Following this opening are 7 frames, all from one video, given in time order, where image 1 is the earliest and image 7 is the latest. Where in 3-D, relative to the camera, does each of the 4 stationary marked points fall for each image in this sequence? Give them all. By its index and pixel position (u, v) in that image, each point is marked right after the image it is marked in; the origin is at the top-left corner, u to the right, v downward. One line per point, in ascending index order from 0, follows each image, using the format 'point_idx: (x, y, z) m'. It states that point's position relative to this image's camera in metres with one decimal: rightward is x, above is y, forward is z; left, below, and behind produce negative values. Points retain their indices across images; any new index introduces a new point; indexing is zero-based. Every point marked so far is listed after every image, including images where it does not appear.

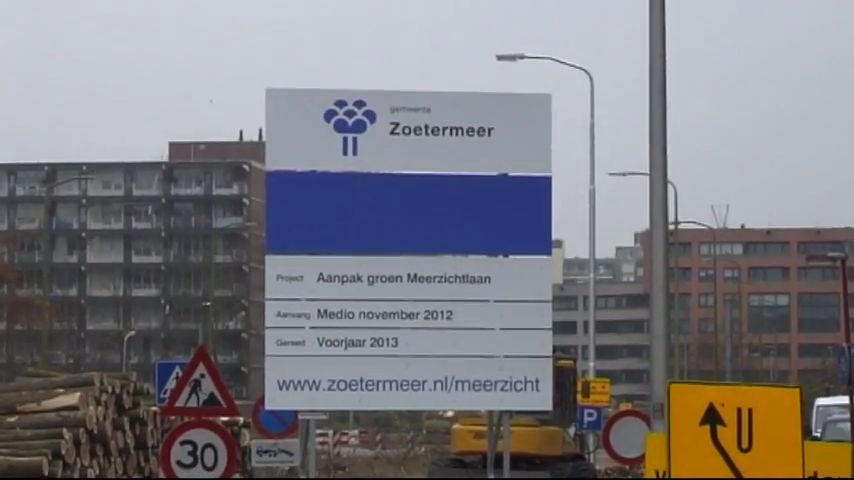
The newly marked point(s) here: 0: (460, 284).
0: (+0.2, -0.2, +12.7) m
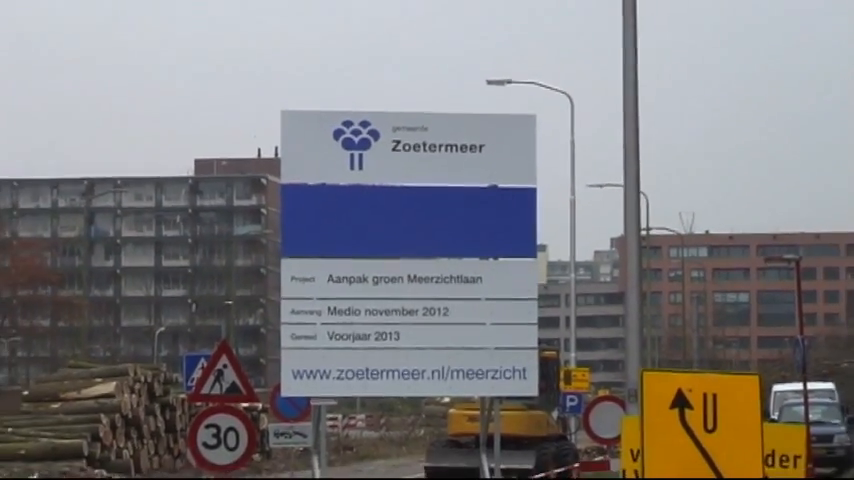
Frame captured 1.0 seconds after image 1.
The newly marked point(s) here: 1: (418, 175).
0: (+0.2, -0.3, +14.2) m
1: (-0.1, +0.4, +14.1) m
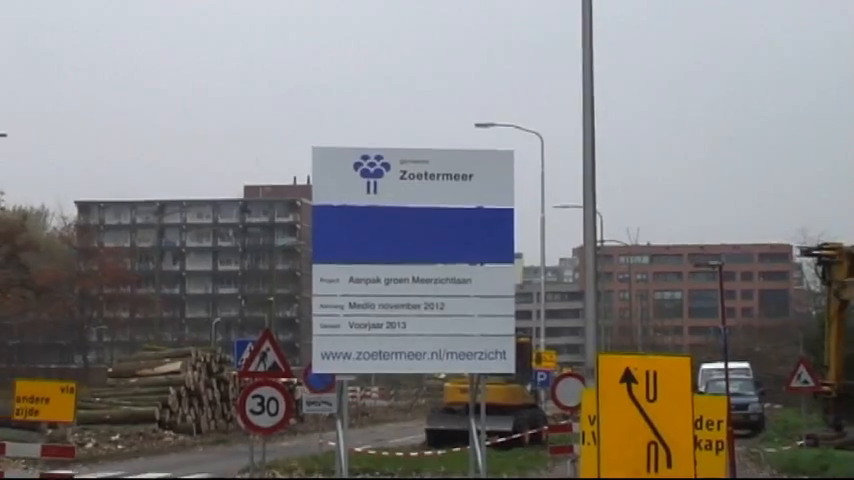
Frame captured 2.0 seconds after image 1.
0: (+0.2, -0.3, +17.9) m
1: (-0.1, +0.3, +17.8) m
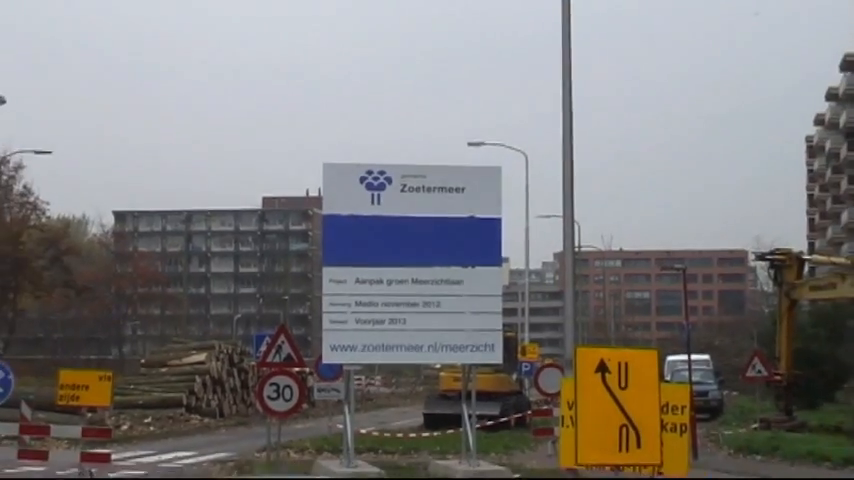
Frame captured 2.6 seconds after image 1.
0: (+0.1, -0.4, +20.2) m
1: (-0.1, +0.3, +20.1) m
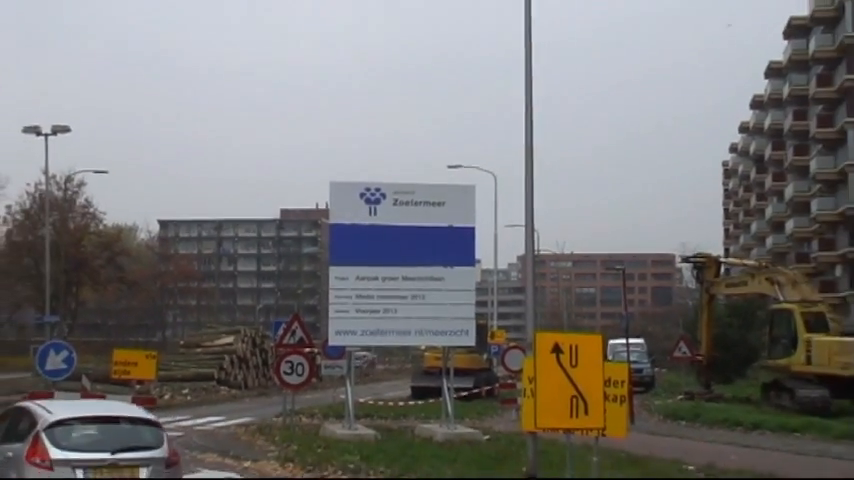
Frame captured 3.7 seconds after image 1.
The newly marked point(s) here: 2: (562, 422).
0: (0.0, -0.4, +24.7) m
1: (-0.2, +0.2, +24.6) m
2: (+1.0, -1.2, +13.2) m
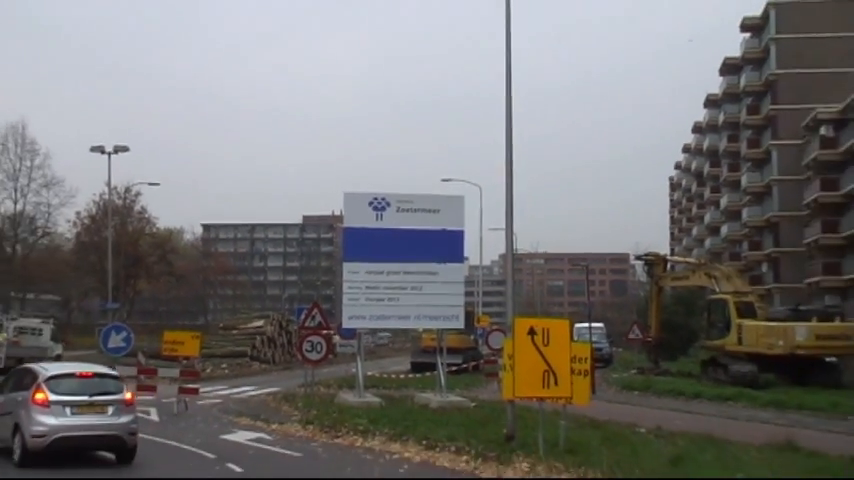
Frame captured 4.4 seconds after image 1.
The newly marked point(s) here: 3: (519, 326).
0: (0.0, -0.5, +29.8) m
1: (-0.2, +0.2, +29.7) m
2: (+0.9, -1.3, +18.3) m
3: (+0.7, -0.7, +18.3) m
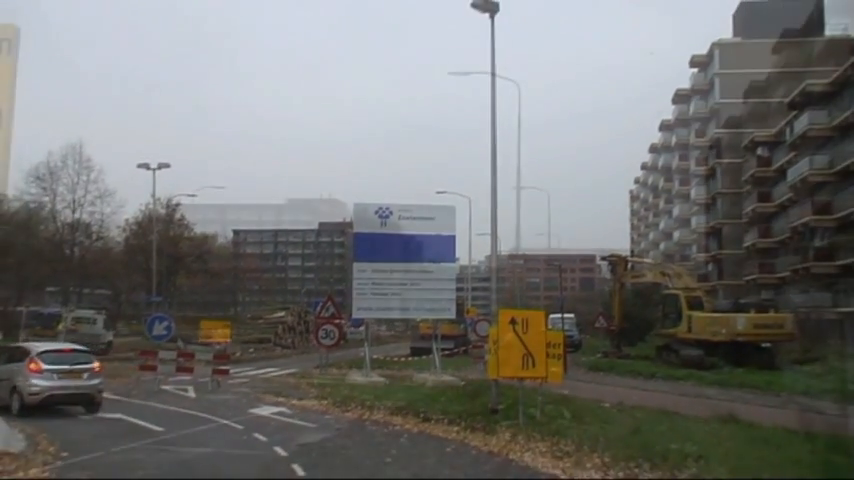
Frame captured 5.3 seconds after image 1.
0: (-0.1, -0.5, +35.1) m
1: (-0.3, +0.2, +35.0) m
2: (+0.9, -1.4, +23.5) m
3: (+0.8, -0.8, +23.6) m
